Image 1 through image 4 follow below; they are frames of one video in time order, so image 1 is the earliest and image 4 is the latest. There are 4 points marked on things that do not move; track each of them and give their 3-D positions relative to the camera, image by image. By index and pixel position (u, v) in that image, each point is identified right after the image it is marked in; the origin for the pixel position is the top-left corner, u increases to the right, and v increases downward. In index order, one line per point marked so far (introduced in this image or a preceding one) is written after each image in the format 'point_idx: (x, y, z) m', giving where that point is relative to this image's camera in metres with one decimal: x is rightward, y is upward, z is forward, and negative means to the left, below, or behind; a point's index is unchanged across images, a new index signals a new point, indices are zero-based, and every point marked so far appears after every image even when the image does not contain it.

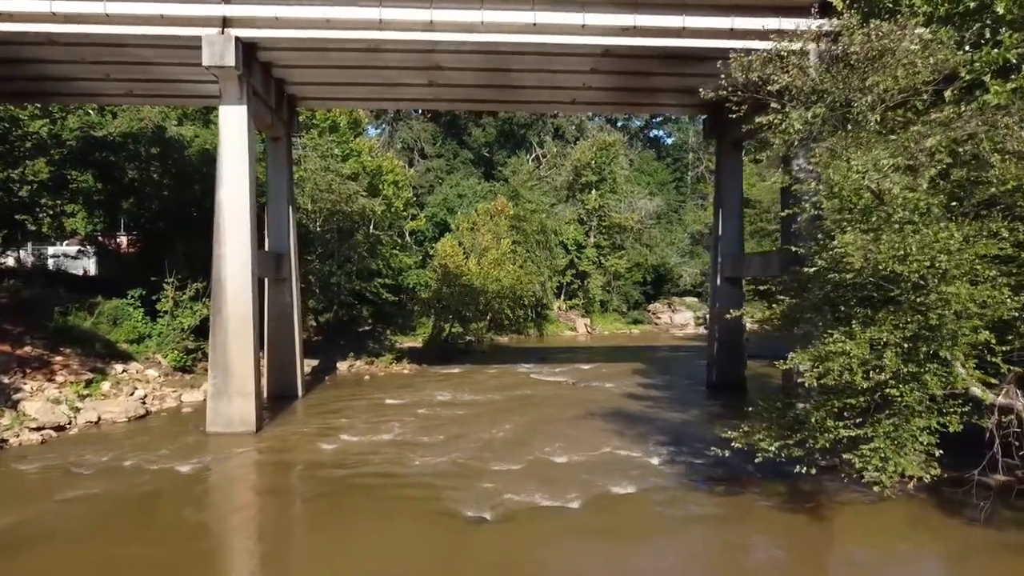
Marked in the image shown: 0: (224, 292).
0: (-5.6, -0.1, +15.9) m
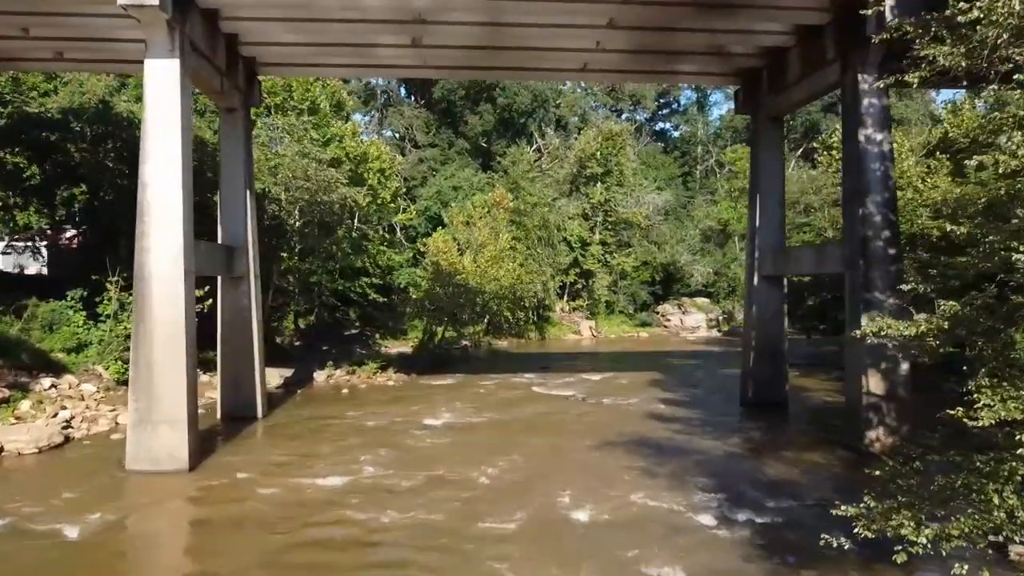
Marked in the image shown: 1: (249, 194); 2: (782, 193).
0: (-5.6, -0.1, +12.6) m
1: (-5.6, +2.0, +17.6) m
2: (+6.0, +2.1, +18.1) m
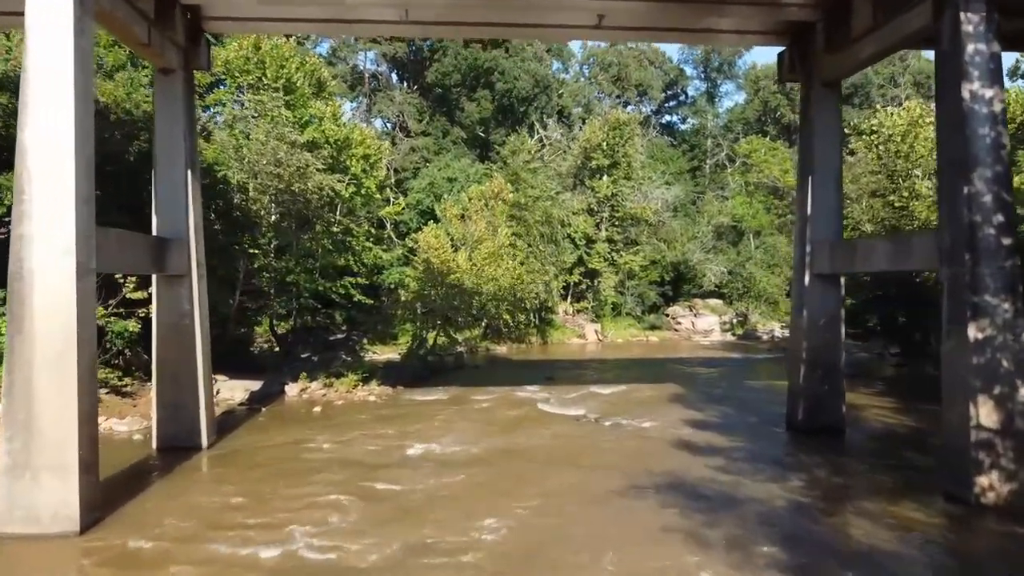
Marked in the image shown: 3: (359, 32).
0: (-5.6, -0.1, +9.5) m
1: (-5.6, +2.0, +14.4) m
2: (+6.0, +2.1, +15.0) m
3: (-2.9, +4.9, +15.6) m
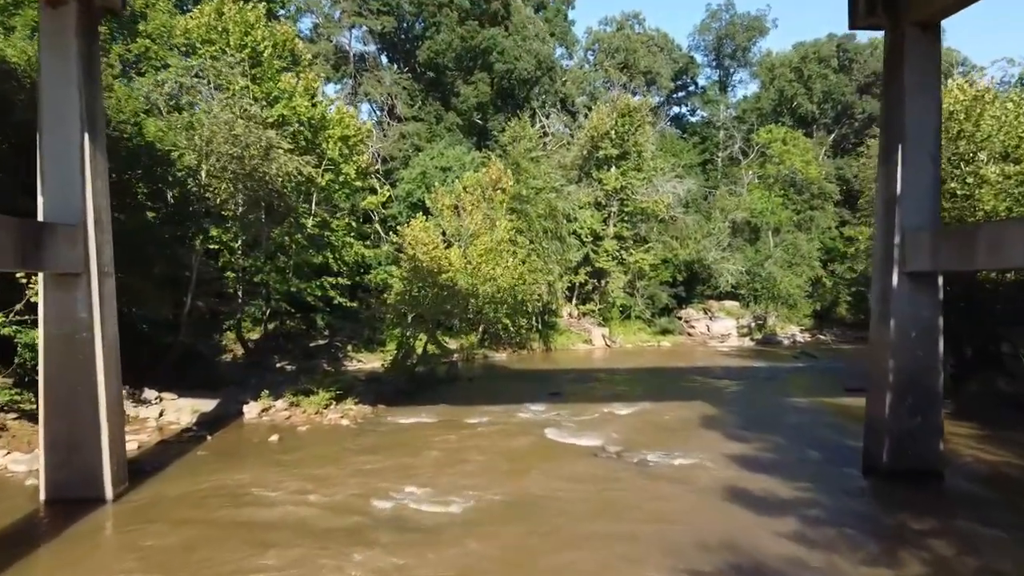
0: (-5.6, -0.1, +6.0) m
1: (-5.6, +2.0, +11.0) m
2: (+6.0, +2.1, +11.5) m
3: (-2.9, +4.9, +12.2) m
